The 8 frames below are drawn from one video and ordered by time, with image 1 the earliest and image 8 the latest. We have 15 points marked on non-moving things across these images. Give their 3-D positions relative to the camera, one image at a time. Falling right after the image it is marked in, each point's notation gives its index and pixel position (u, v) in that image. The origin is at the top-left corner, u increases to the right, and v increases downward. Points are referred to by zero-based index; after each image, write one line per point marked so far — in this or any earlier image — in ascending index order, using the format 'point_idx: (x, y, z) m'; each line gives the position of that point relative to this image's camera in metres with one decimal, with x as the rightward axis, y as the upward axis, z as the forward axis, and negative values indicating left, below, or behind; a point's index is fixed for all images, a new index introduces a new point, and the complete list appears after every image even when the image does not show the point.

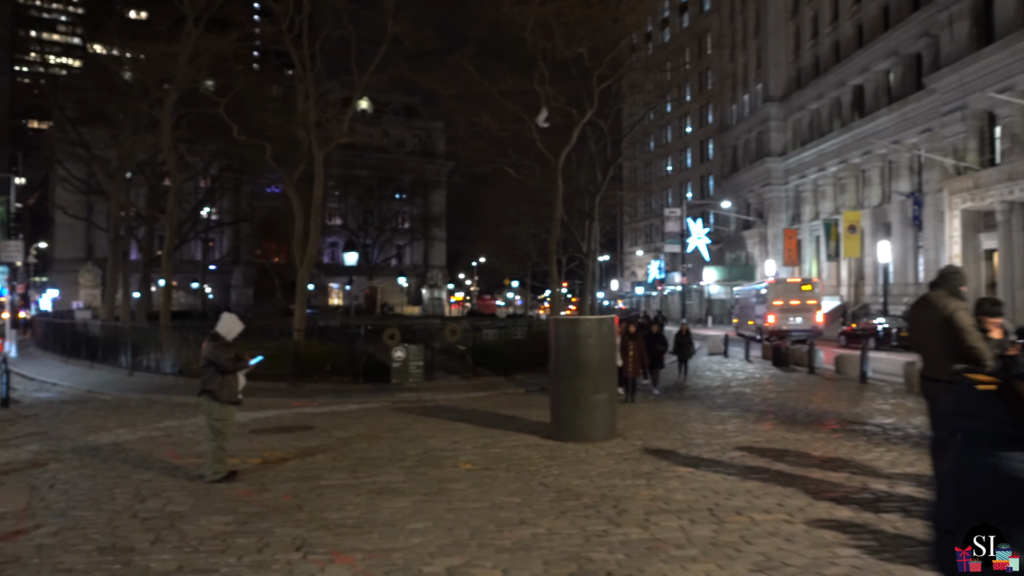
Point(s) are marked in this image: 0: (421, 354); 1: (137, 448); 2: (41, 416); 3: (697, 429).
0: (-2.3, -1.6, +18.2) m
1: (-4.9, -2.1, +9.6) m
2: (-8.6, -2.3, +13.2) m
3: (+2.8, -2.2, +11.2) m
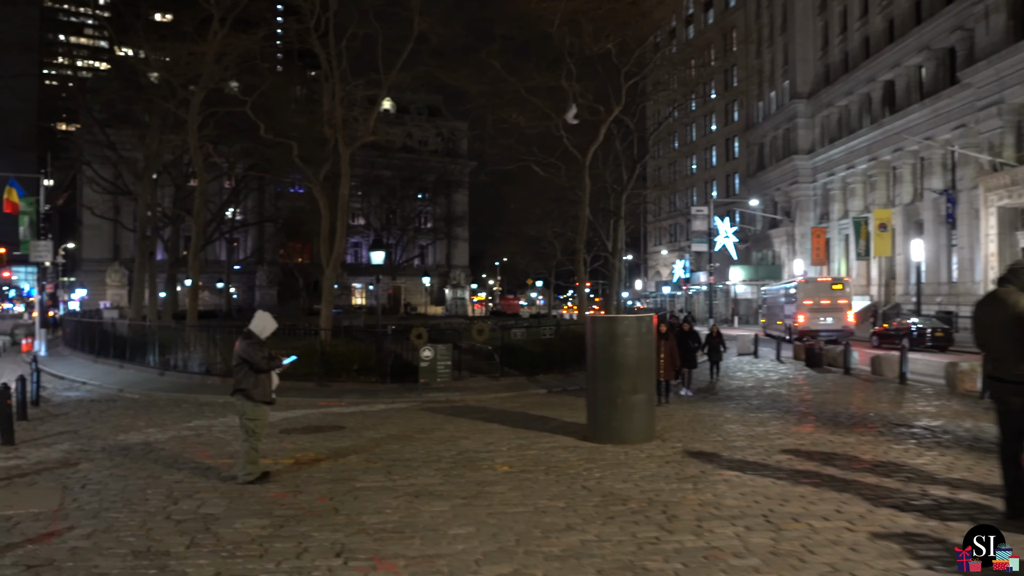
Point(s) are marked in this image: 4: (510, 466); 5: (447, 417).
0: (-1.5, -1.6, +18.0) m
1: (-4.5, -2.1, +9.5) m
2: (-8.0, -2.3, +13.2) m
3: (+3.3, -2.1, +10.8) m
4: (0.0, -2.0, +8.0) m
5: (-1.1, -2.2, +12.6) m
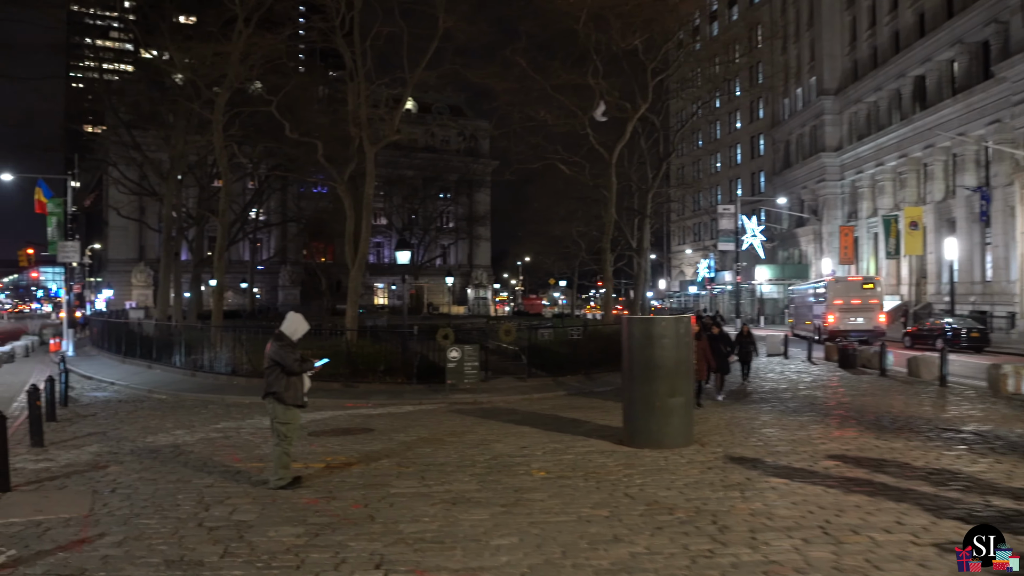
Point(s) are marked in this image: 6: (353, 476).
0: (-0.9, -1.6, +17.8) m
1: (-4.0, -2.1, +9.4) m
2: (-7.5, -2.3, +13.2) m
3: (+3.8, -2.1, +10.5) m
4: (+0.4, -2.0, +7.7) m
5: (-0.6, -2.2, +12.4) m
6: (-1.7, -2.0, +7.6) m
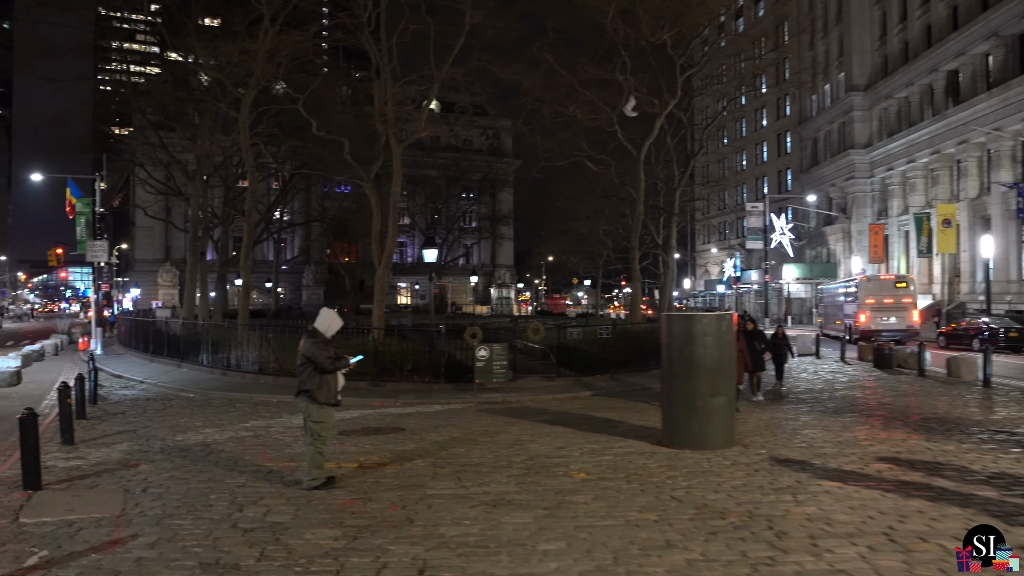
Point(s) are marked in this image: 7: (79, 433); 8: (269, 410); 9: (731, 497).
0: (-0.2, -1.6, +17.5) m
1: (-3.6, -2.0, +9.2) m
2: (-6.9, -2.3, +13.1) m
3: (+4.3, -2.1, +10.1) m
4: (+0.8, -1.9, +7.5) m
5: (-0.1, -2.2, +12.2) m
6: (-1.3, -1.9, +7.4) m
7: (-6.3, -2.1, +10.6) m
8: (-4.6, -2.3, +13.8) m
9: (+1.9, -1.9, +6.5) m
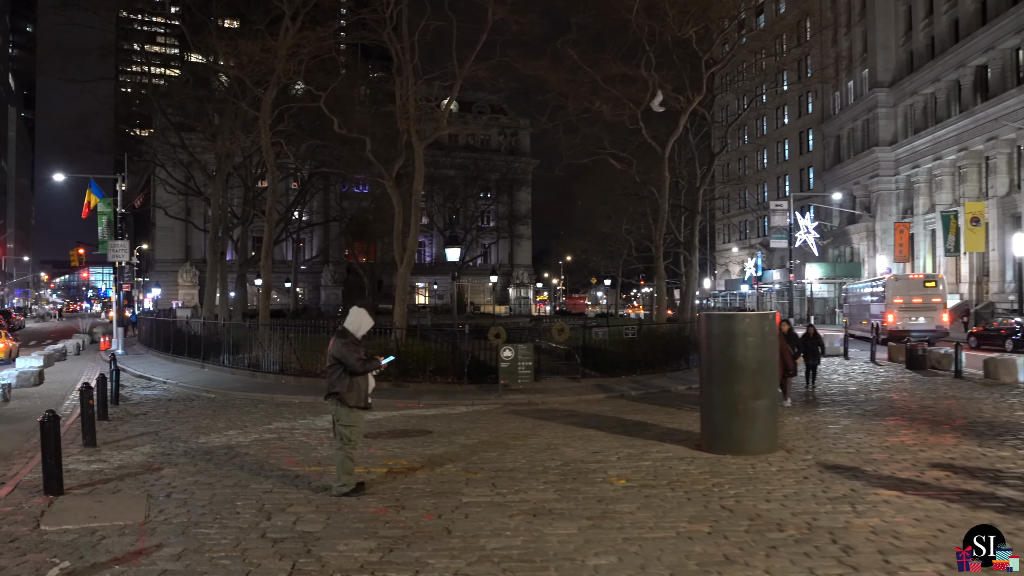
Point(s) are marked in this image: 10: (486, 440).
0: (+0.4, -1.5, +17.2) m
1: (-3.2, -2.0, +9.0) m
2: (-6.4, -2.2, +13.0) m
3: (+4.7, -2.0, +9.7) m
4: (+1.1, -1.9, +7.1) m
5: (+0.4, -2.2, +11.8) m
6: (-0.9, -1.9, +7.1) m
7: (-5.9, -2.1, +10.4) m
8: (-4.1, -2.3, +13.6) m
9: (+2.3, -1.8, +6.1) m
10: (-0.4, -2.1, +9.8) m
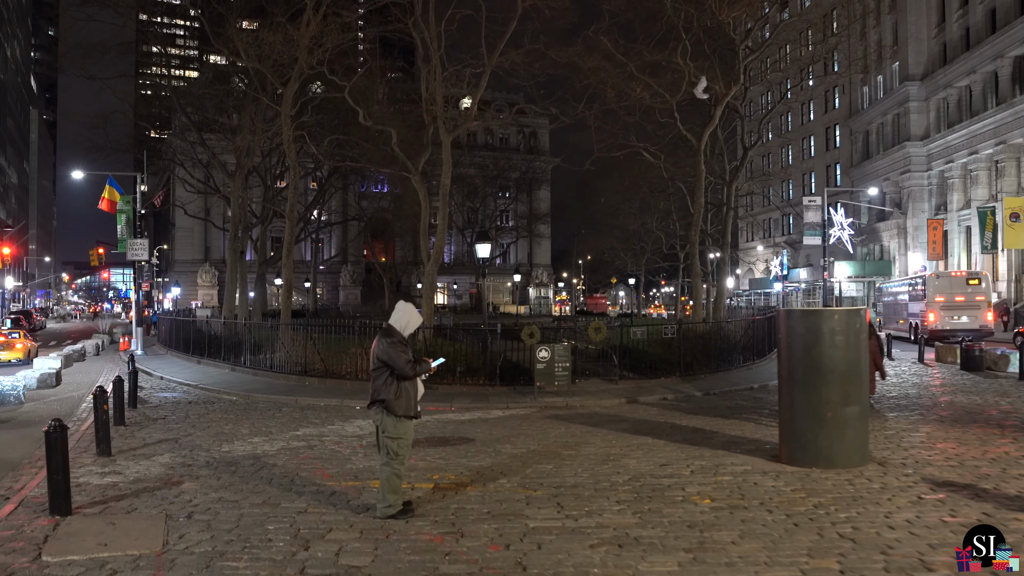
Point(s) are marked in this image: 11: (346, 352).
0: (+1.2, -1.5, +16.3) m
1: (-2.6, -1.9, +8.1) m
2: (-5.7, -2.2, +12.2) m
3: (+5.3, -1.9, +8.7) m
4: (+1.7, -1.8, +6.2) m
5: (+1.1, -2.1, +10.9) m
6: (-0.3, -1.8, +6.2) m
7: (-5.2, -2.0, +9.6) m
8: (-3.4, -2.2, +12.8) m
9: (+2.8, -1.7, +5.1) m
10: (+0.3, -2.0, +8.9) m
11: (-4.2, -1.6, +18.4) m
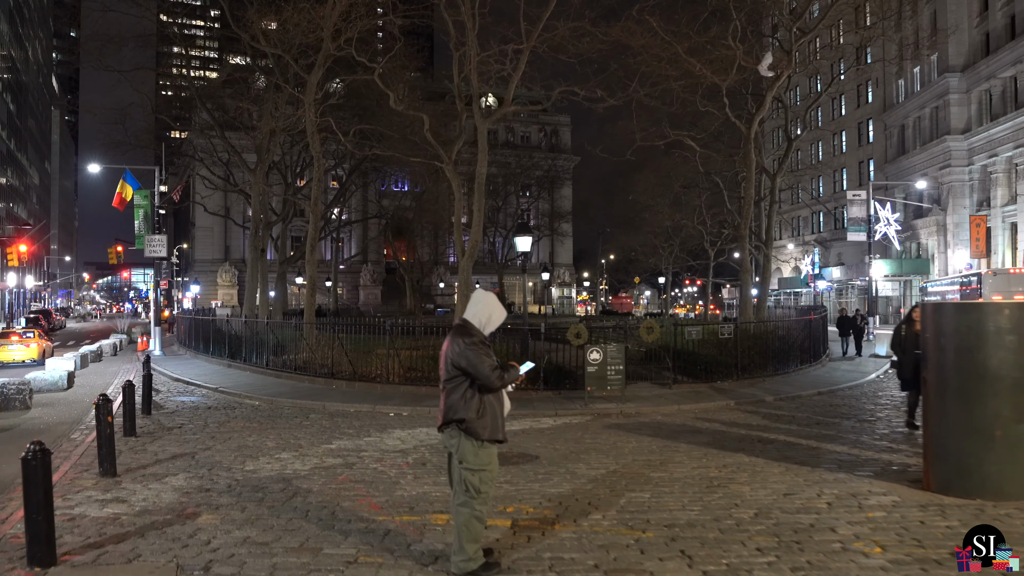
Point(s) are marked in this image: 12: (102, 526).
0: (+2.2, -1.4, +14.8) m
1: (-1.8, -1.8, +6.8) m
2: (-4.9, -2.1, +10.9) m
3: (+6.1, -1.8, +7.1) m
4: (+2.4, -1.7, +4.7) m
5: (+1.9, -2.0, +9.5) m
6: (+0.4, -1.7, +4.8) m
7: (-4.4, -1.9, +8.3) m
8: (-2.5, -2.1, +11.4) m
9: (+3.5, -1.6, +3.7) m
10: (+1.1, -1.9, +7.5) m
11: (-3.2, -1.5, +17.0) m
12: (-3.1, -1.8, +5.6) m
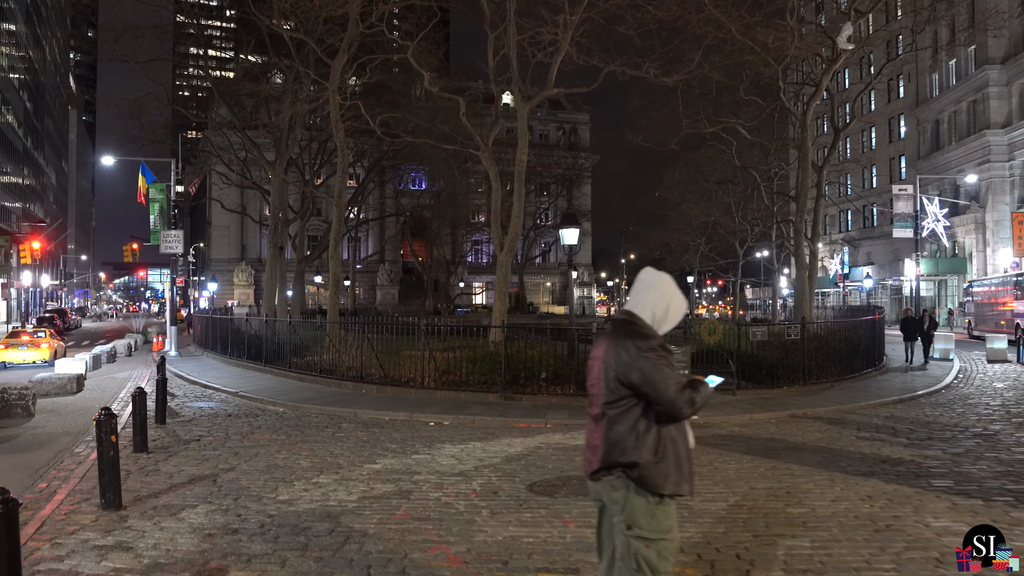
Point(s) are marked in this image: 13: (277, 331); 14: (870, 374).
0: (+3.1, -1.3, +13.3) m
1: (-1.0, -1.7, +5.3) m
2: (-4.0, -2.0, +9.5) m
3: (+6.9, -1.8, +5.5) m
4: (+3.2, -1.6, +3.2) m
5: (+2.8, -1.9, +7.9) m
6: (+1.2, -1.6, +3.3) m
7: (-3.6, -1.8, +6.9) m
8: (-1.6, -2.0, +10.0) m
9: (+4.3, -1.5, +2.1) m
10: (+1.9, -1.8, +6.0) m
11: (-2.2, -1.4, +15.6) m
12: (-2.4, -1.7, +4.2) m
13: (-6.2, -1.2, +19.6) m
14: (+9.3, -2.2, +18.9) m
